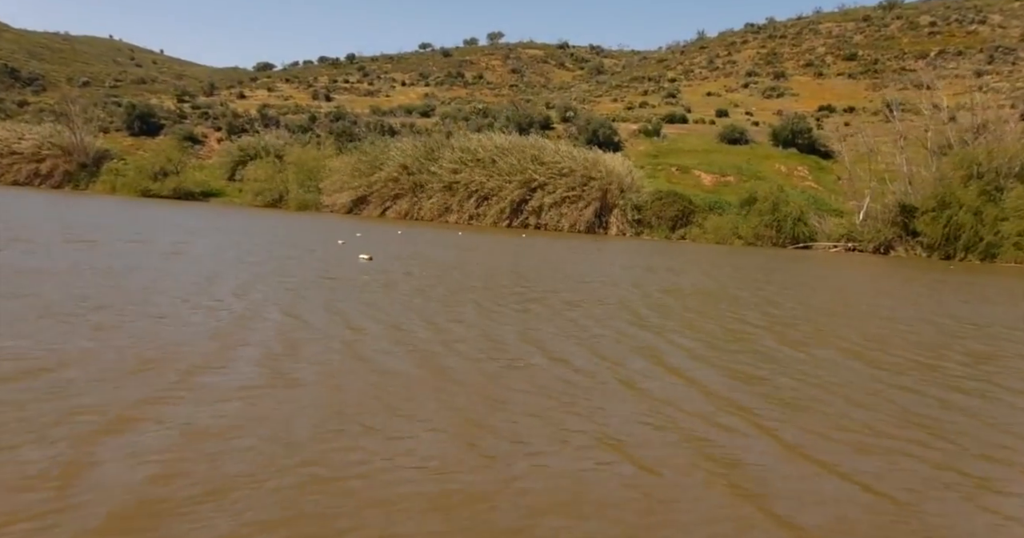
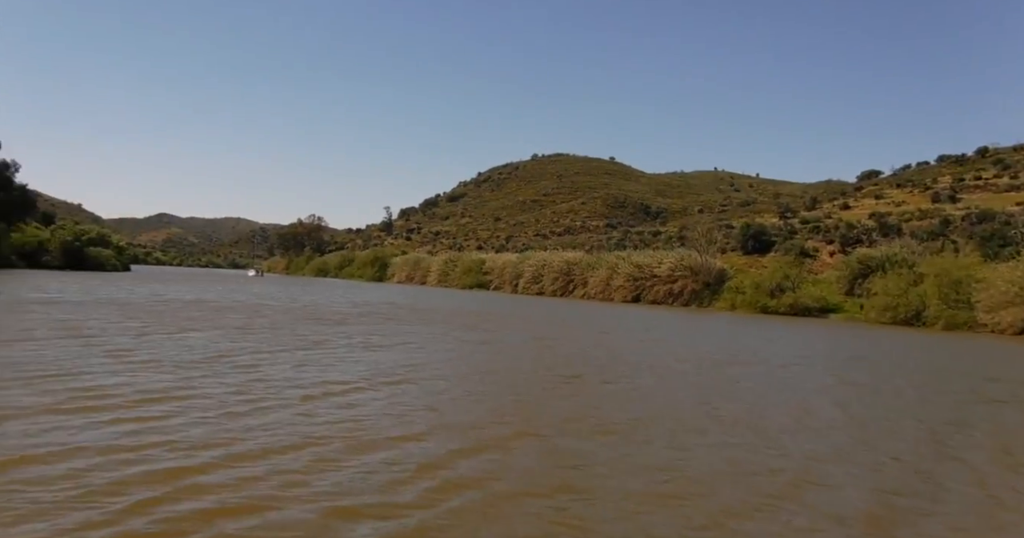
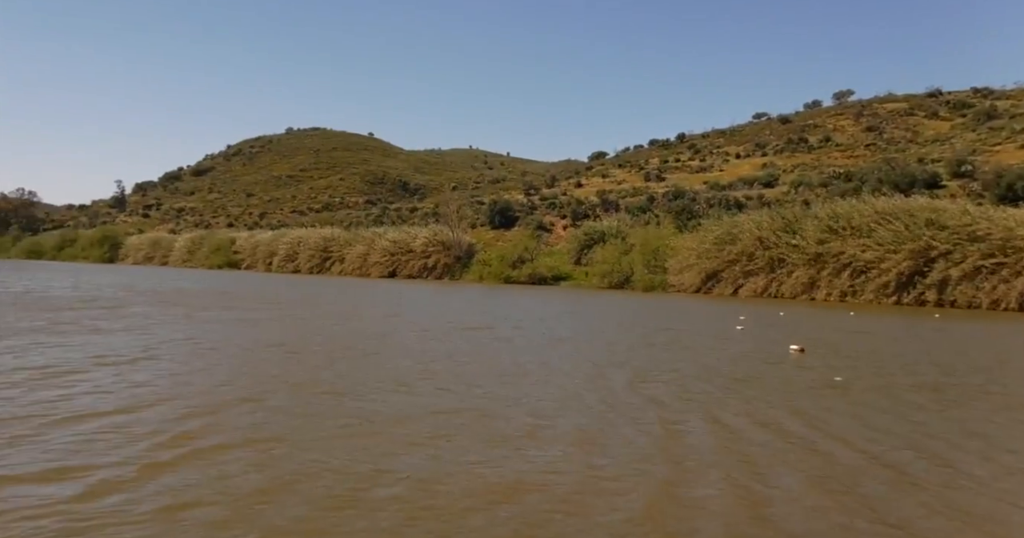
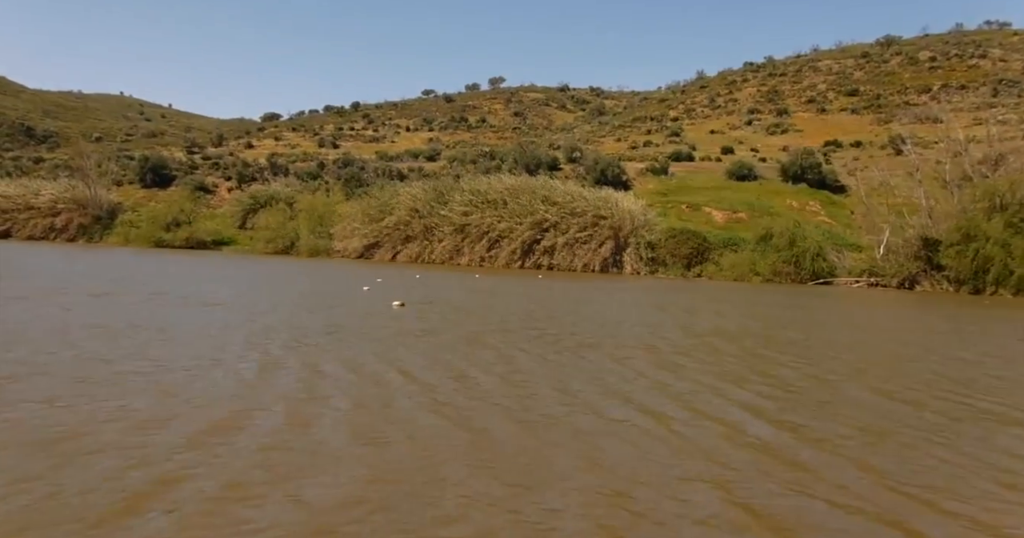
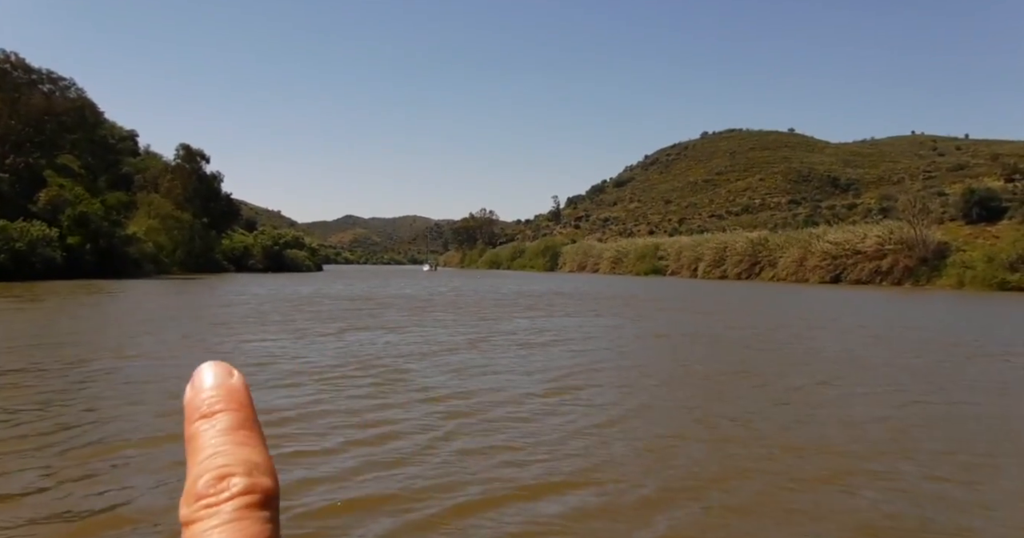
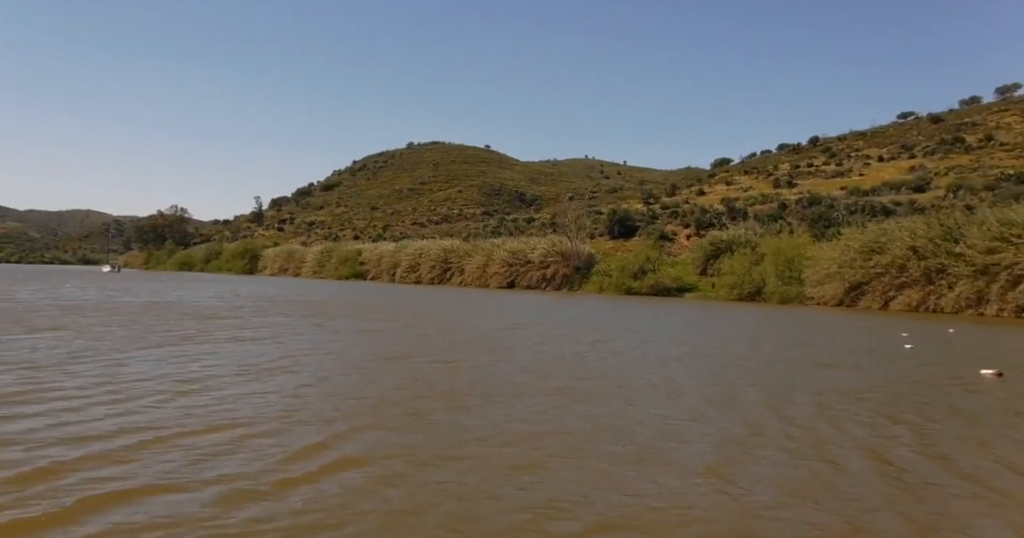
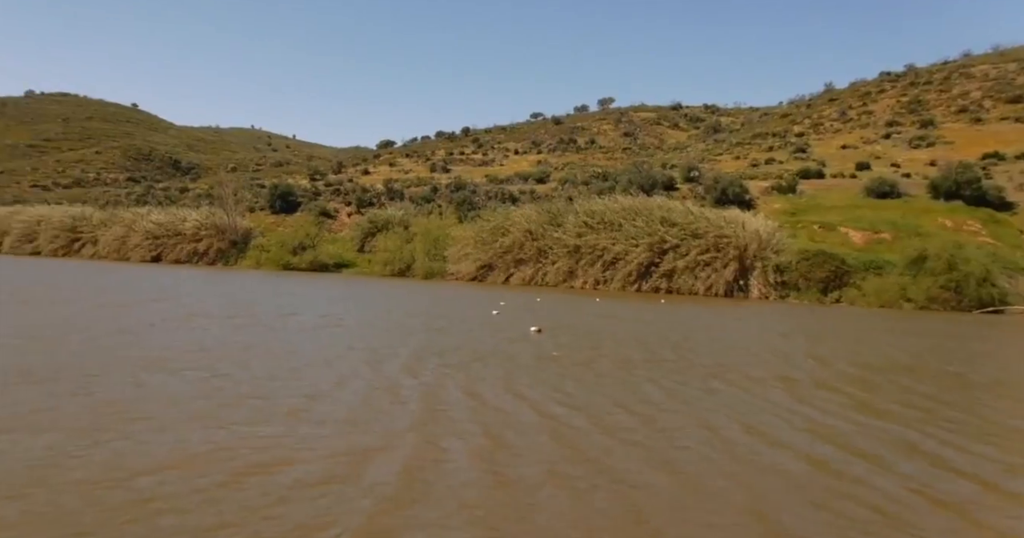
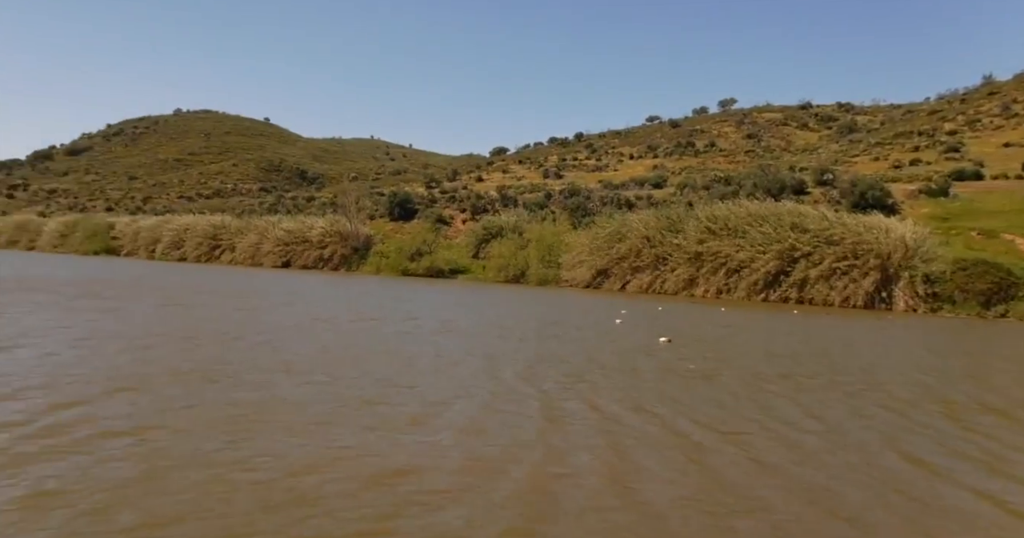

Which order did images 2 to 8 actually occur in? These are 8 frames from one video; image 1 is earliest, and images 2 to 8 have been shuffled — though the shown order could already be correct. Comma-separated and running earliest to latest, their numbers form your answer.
4, 7, 8, 3, 6, 2, 5
